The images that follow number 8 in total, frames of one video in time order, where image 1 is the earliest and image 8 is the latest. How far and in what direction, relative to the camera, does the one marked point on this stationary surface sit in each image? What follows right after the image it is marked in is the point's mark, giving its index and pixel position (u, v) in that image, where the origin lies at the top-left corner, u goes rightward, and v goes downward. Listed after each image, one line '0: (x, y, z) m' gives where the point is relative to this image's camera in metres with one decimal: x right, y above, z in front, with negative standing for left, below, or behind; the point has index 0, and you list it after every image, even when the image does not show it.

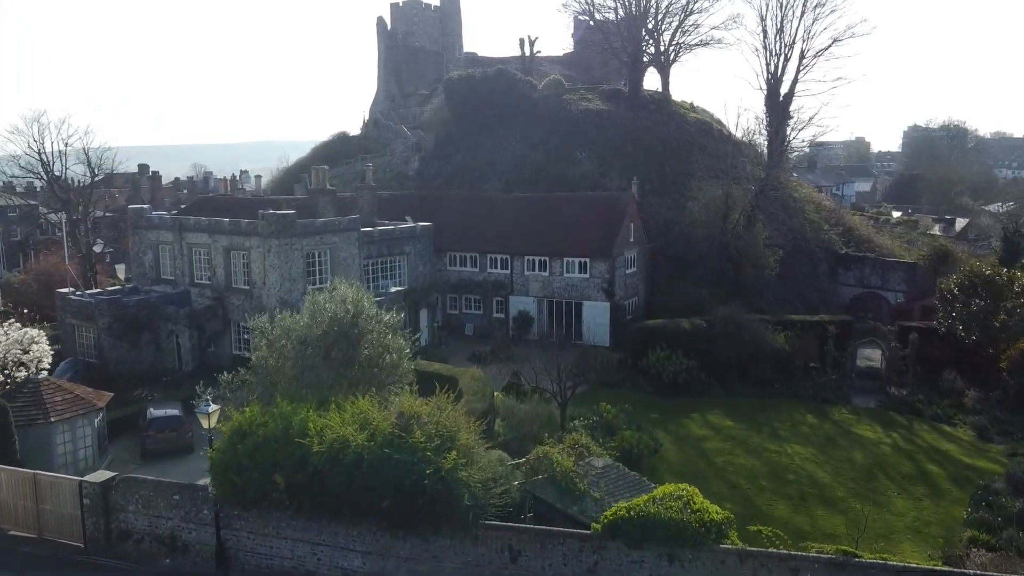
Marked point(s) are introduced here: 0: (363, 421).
0: (-2.2, -1.9, +11.2) m
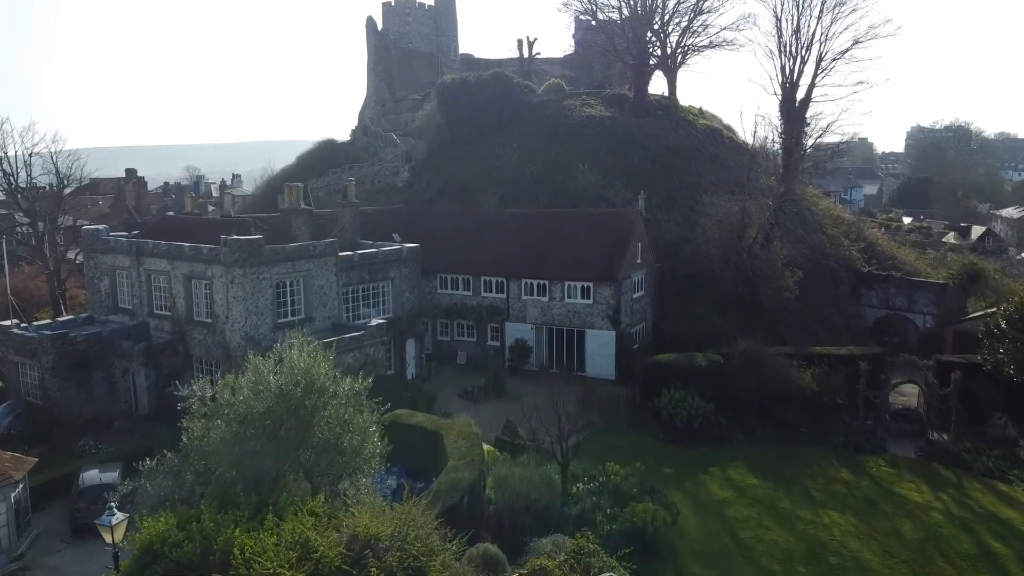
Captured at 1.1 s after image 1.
0: (-2.3, -2.8, +8.6) m
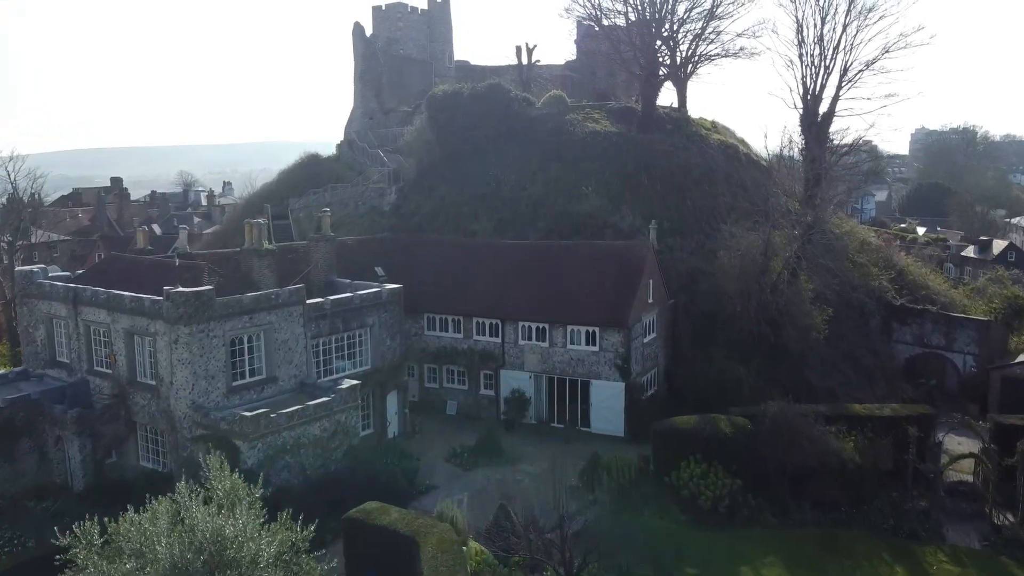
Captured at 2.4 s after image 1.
0: (-2.4, -4.2, +5.5) m
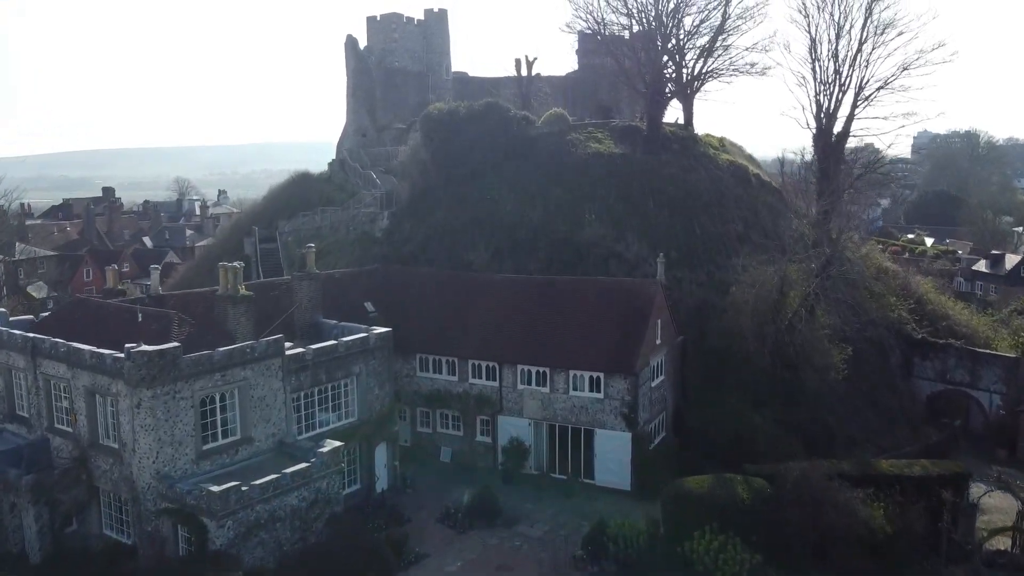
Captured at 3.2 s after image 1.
0: (-2.5, -5.3, +3.9) m
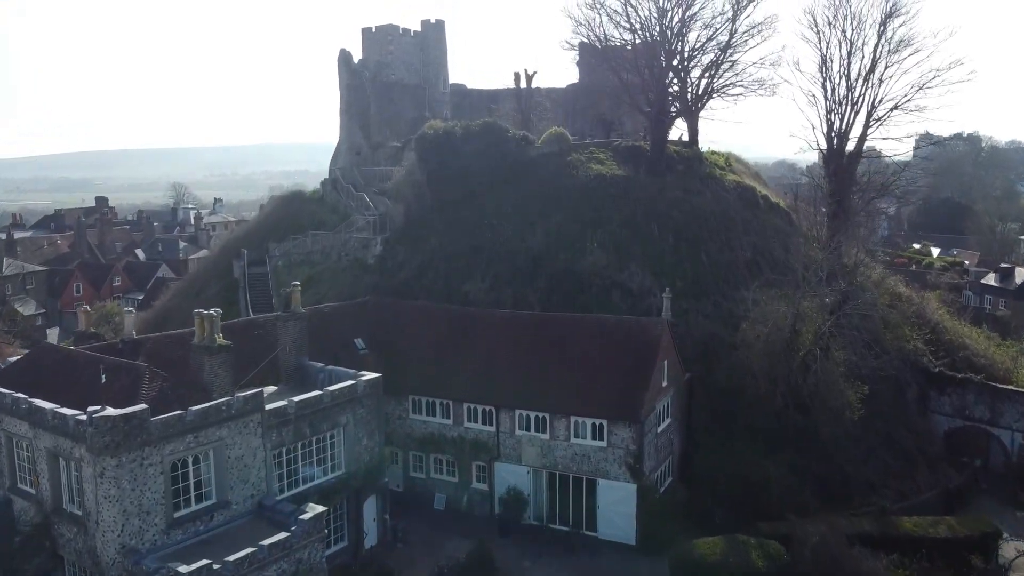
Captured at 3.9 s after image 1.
0: (-2.6, -6.4, +2.6) m
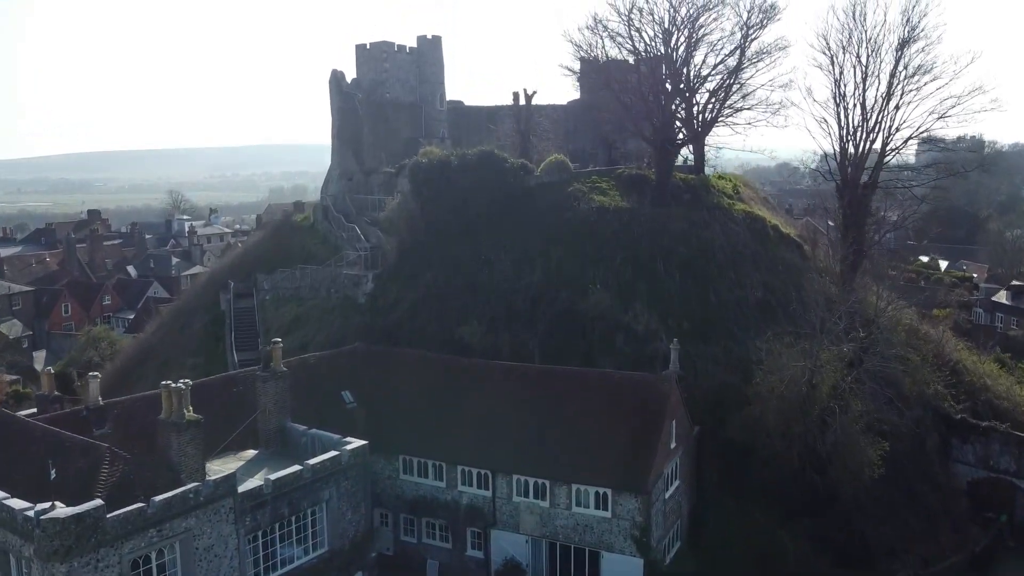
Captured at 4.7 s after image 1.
0: (-2.7, -7.8, +1.2) m
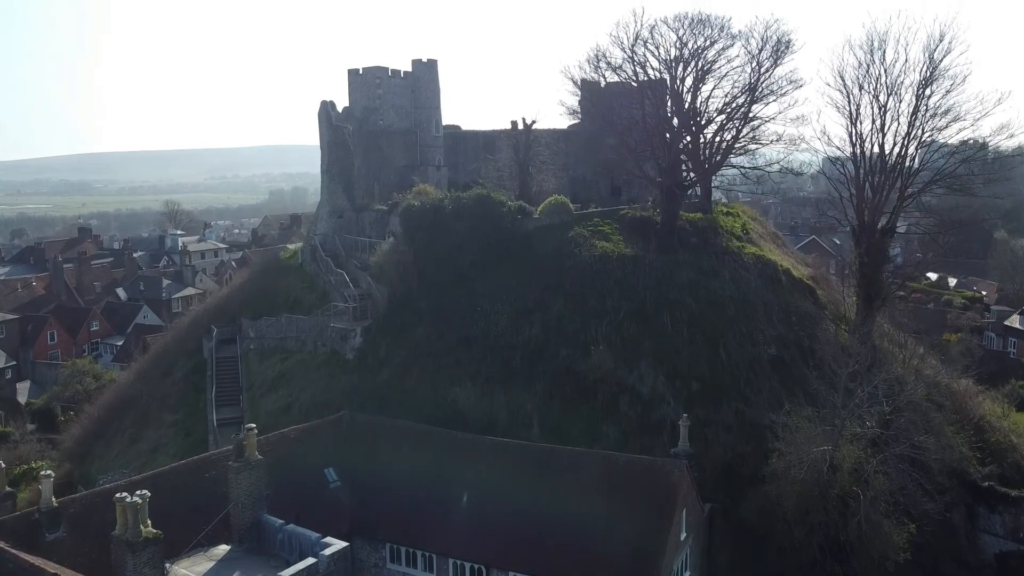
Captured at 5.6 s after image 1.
0: (-2.8, -9.7, -0.5) m
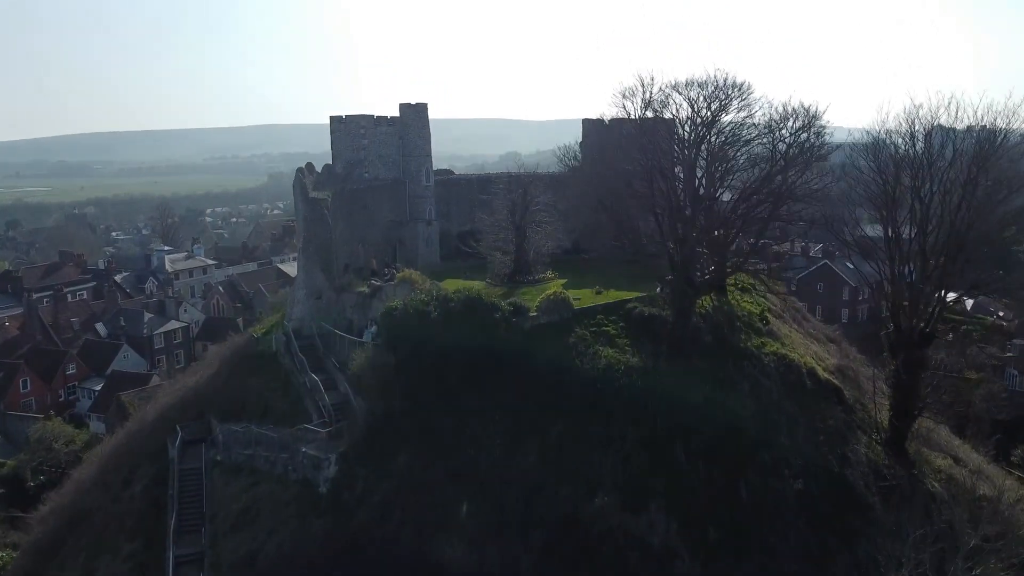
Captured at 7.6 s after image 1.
0: (-3.0, -14.2, -3.1) m
